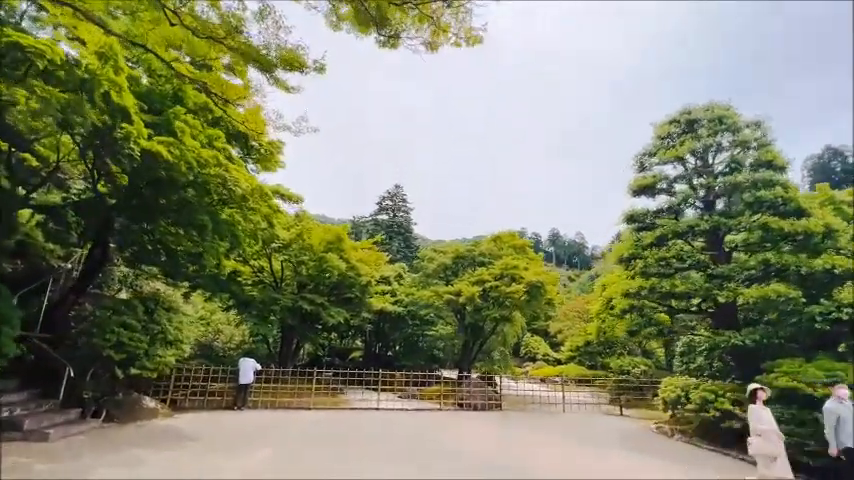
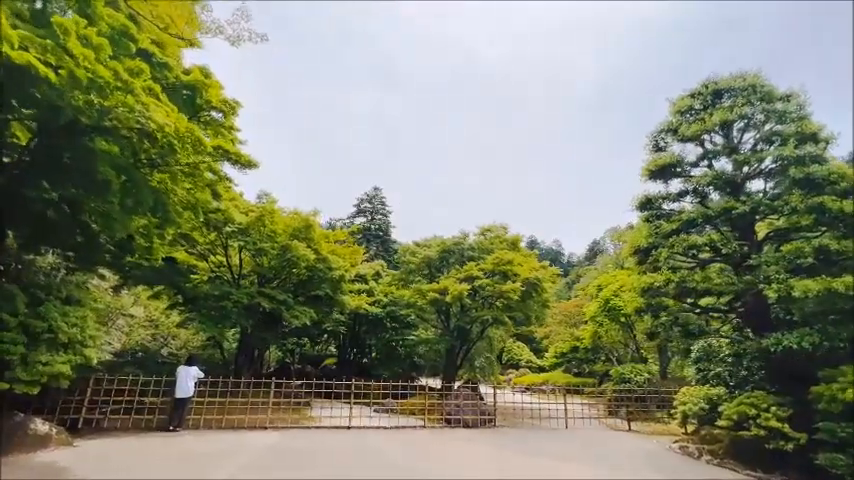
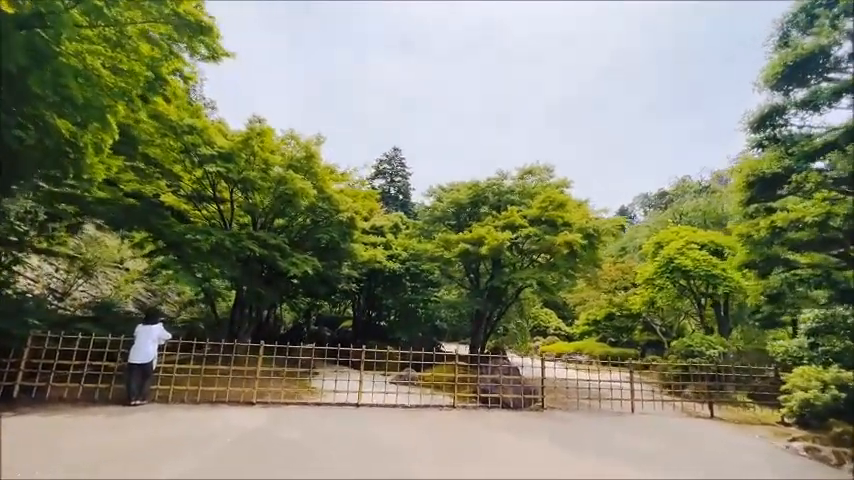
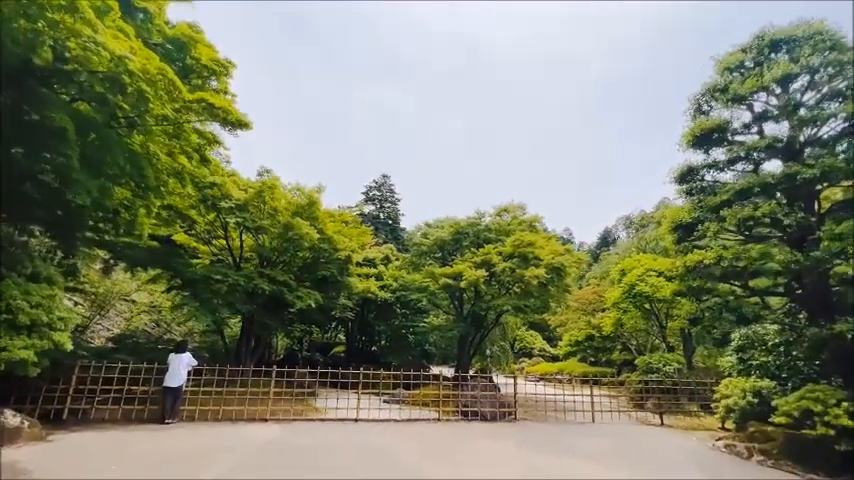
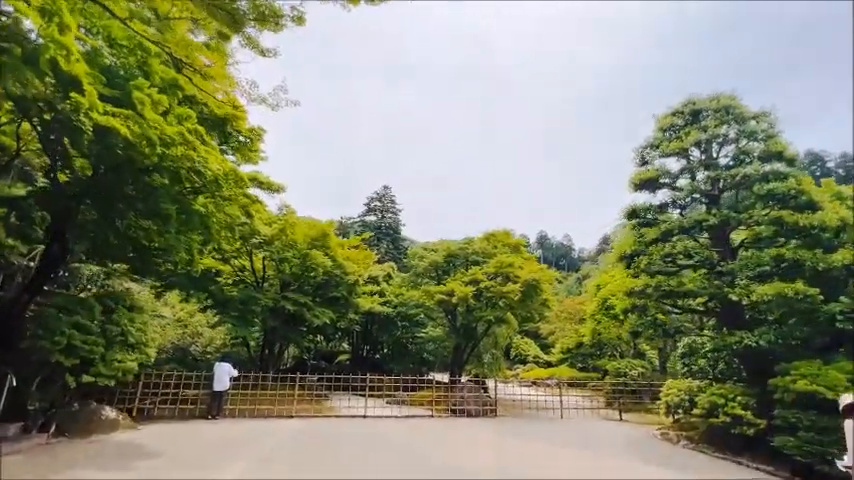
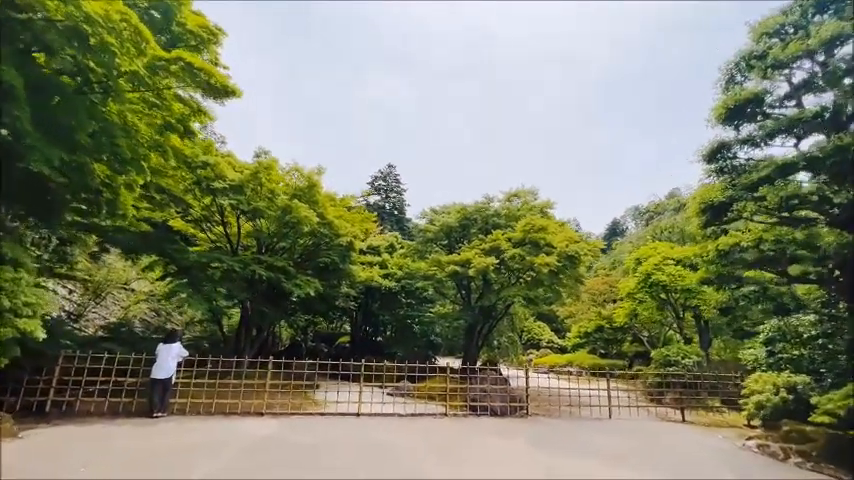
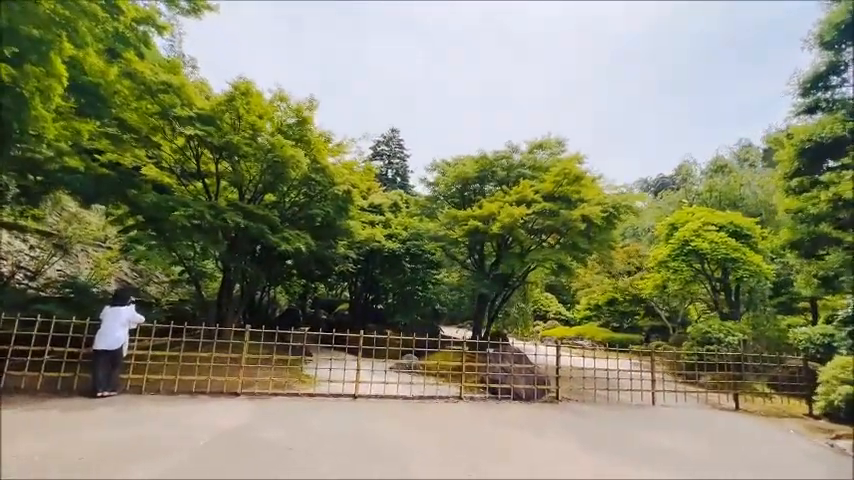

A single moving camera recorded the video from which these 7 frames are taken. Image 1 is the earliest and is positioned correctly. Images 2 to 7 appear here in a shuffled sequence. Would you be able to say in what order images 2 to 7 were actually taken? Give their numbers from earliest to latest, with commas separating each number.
5, 2, 4, 6, 3, 7
